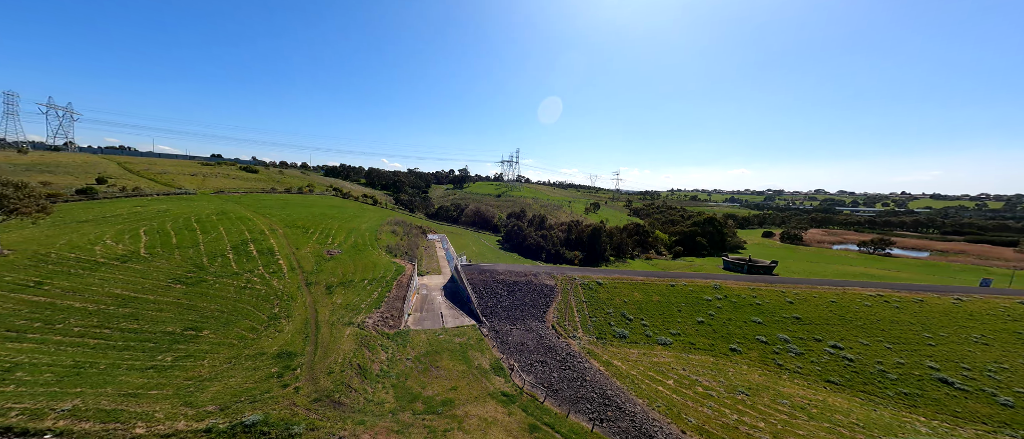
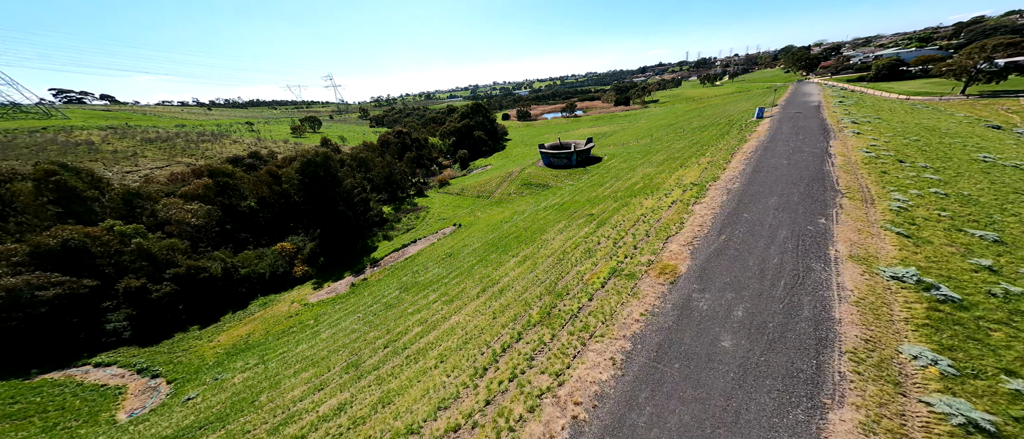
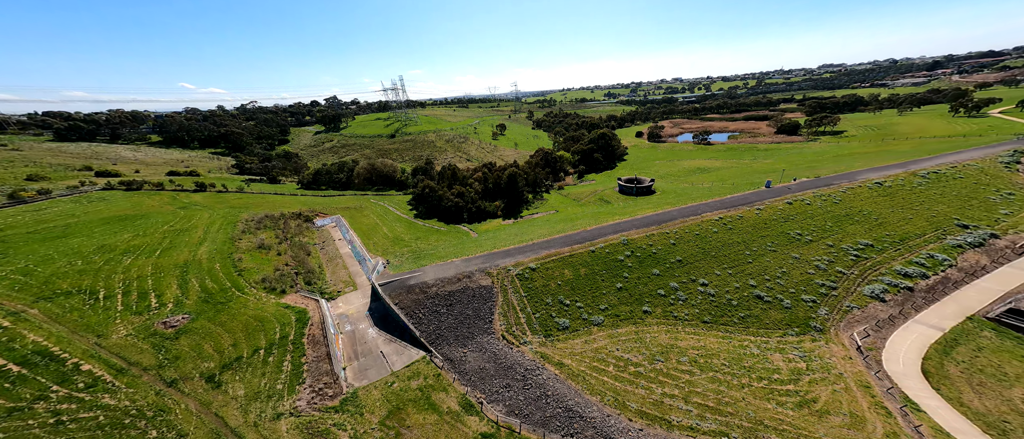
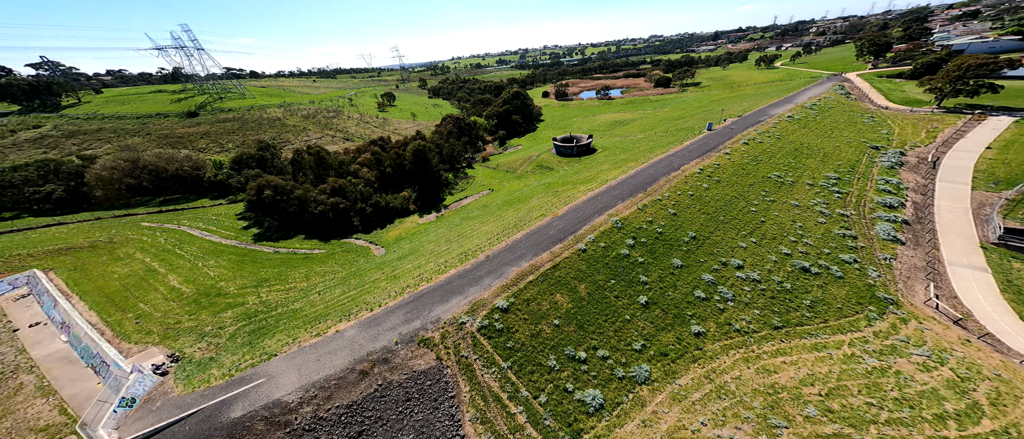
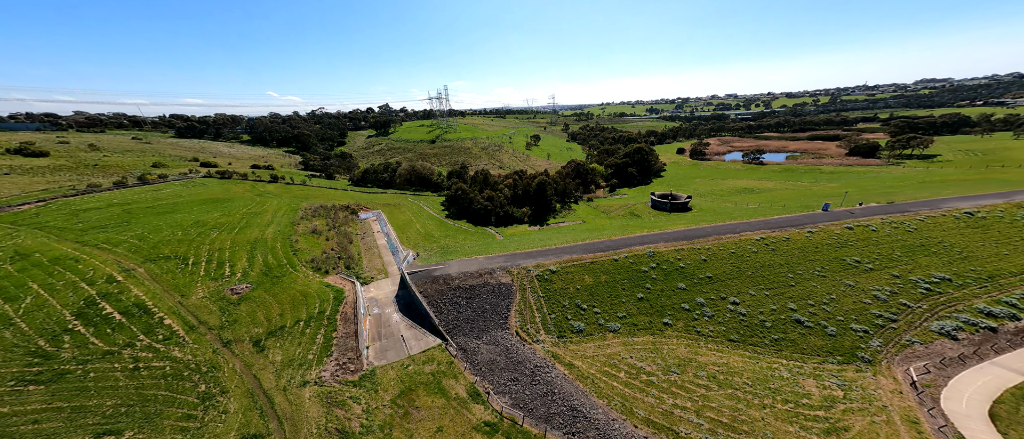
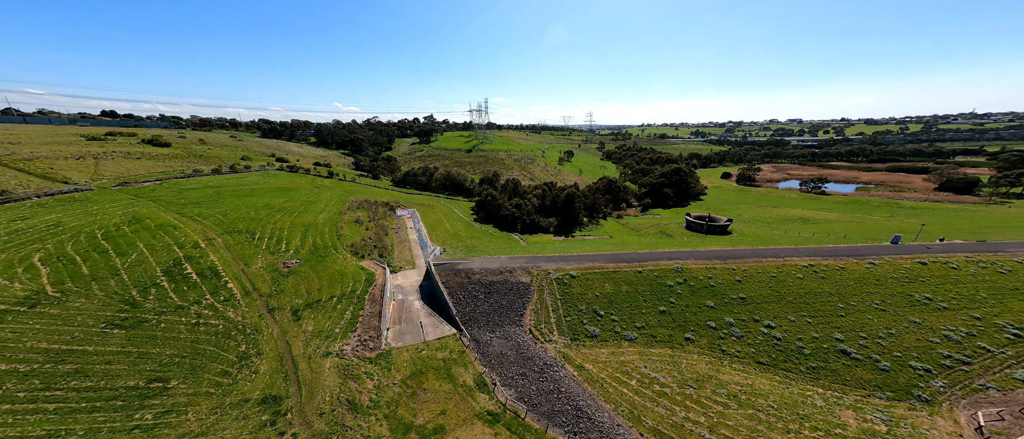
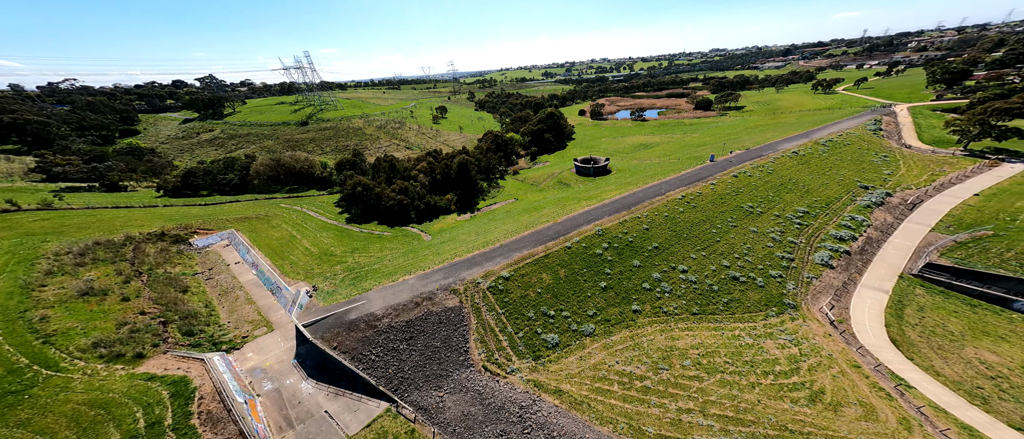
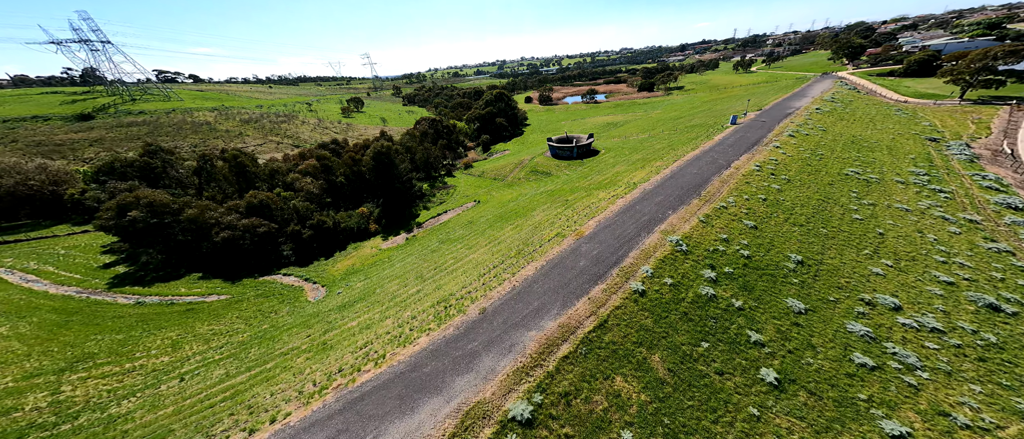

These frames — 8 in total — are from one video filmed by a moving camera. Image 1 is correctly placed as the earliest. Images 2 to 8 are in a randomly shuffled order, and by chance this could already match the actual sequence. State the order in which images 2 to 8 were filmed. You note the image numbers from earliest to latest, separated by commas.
6, 5, 3, 7, 4, 8, 2
